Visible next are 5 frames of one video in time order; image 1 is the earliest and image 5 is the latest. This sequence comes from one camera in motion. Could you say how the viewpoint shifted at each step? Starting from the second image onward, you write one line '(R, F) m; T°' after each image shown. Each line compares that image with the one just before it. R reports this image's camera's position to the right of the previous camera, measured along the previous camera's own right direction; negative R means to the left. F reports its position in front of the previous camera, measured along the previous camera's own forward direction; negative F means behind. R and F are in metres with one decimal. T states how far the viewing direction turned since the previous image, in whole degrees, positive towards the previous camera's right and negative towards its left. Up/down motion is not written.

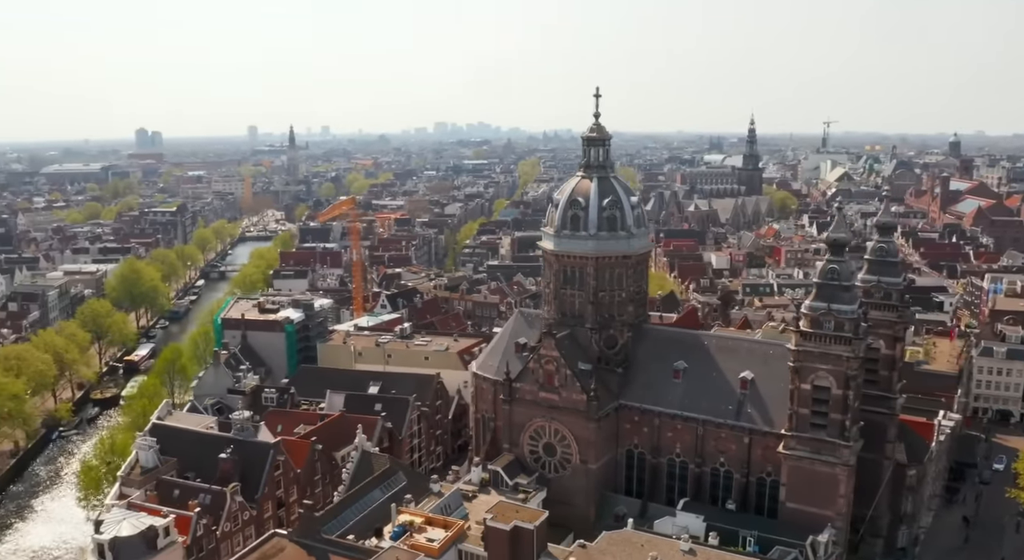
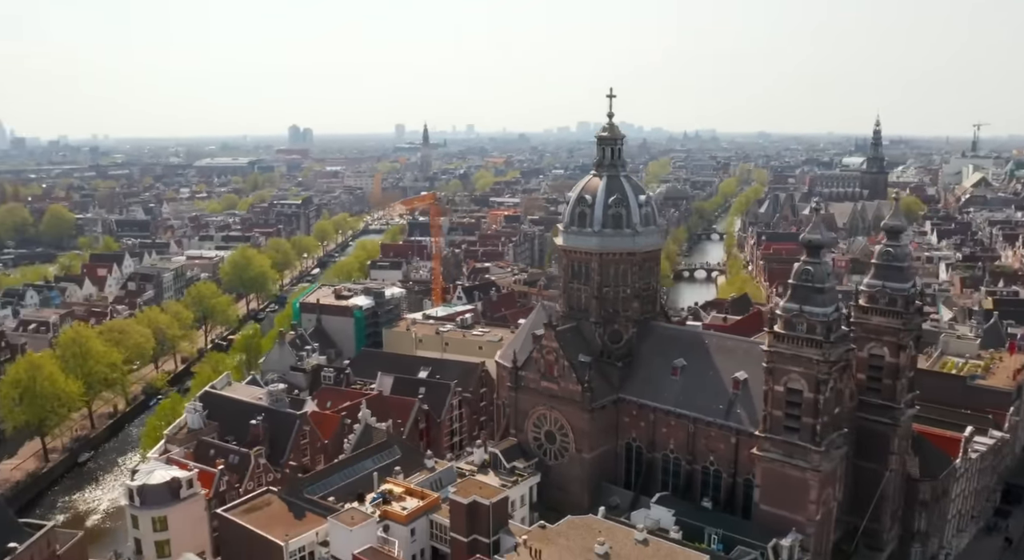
(+8.5, -1.3) m; -10°
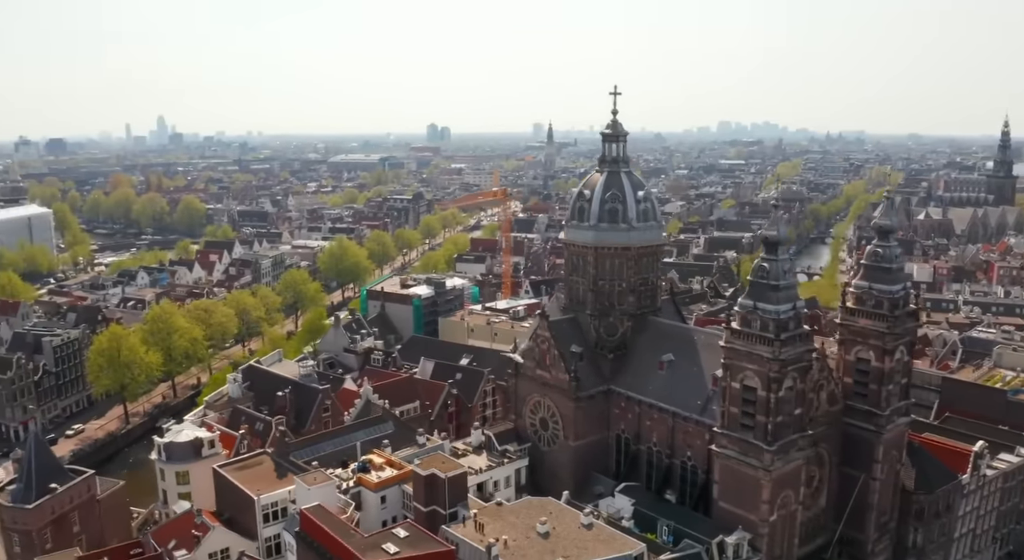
(+9.0, -1.2) m; -10°
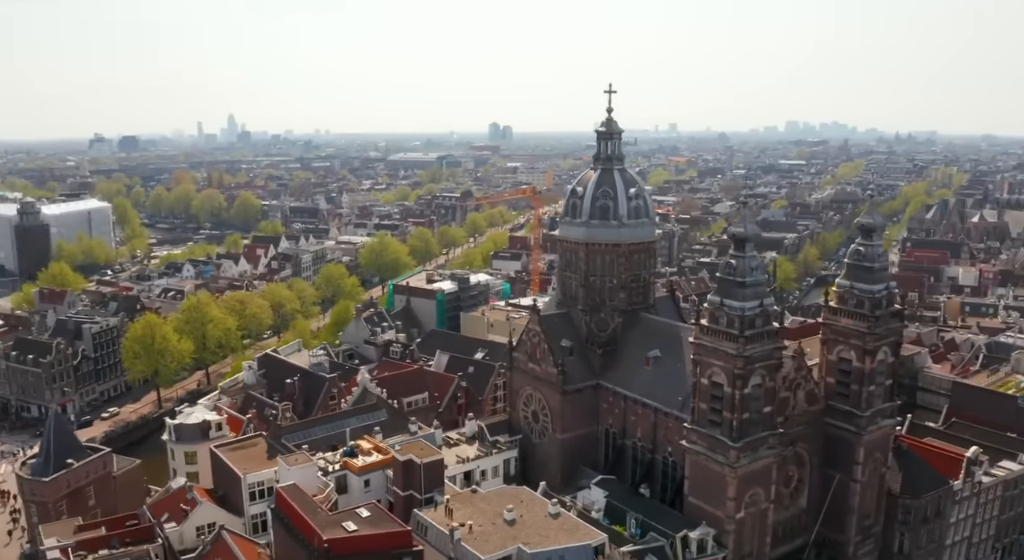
(+4.7, -0.8) m; -5°
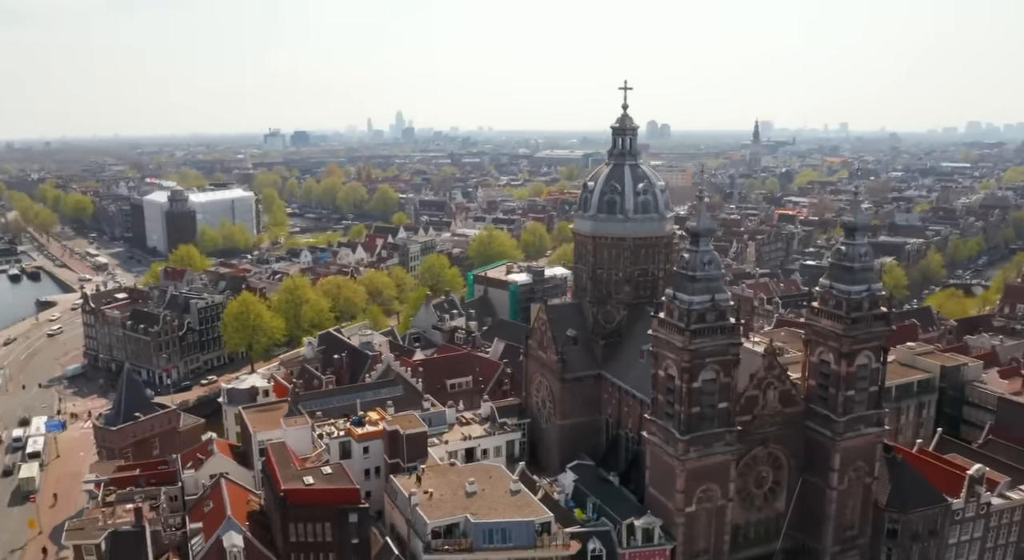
(+10.2, -1.3) m; -11°
